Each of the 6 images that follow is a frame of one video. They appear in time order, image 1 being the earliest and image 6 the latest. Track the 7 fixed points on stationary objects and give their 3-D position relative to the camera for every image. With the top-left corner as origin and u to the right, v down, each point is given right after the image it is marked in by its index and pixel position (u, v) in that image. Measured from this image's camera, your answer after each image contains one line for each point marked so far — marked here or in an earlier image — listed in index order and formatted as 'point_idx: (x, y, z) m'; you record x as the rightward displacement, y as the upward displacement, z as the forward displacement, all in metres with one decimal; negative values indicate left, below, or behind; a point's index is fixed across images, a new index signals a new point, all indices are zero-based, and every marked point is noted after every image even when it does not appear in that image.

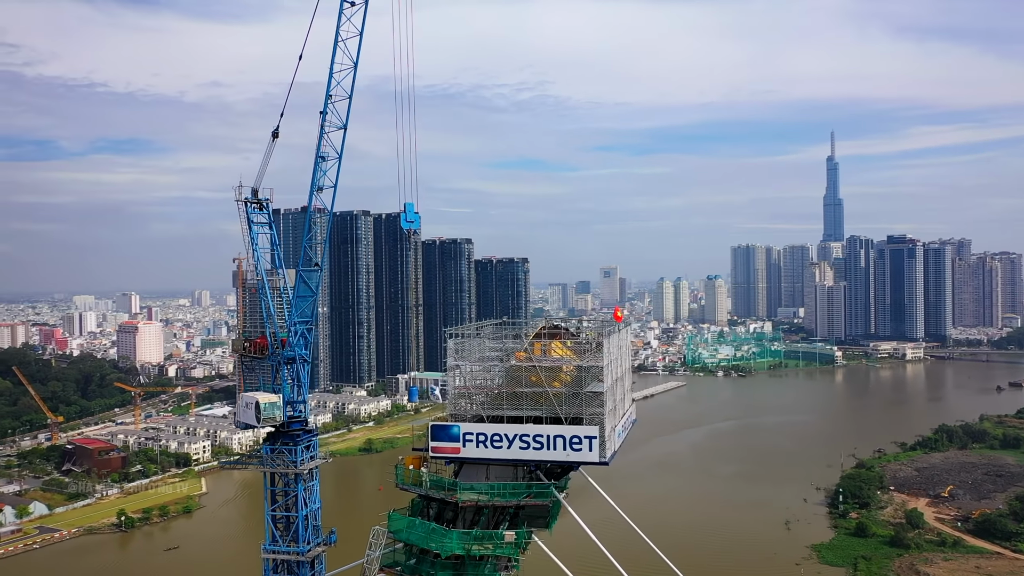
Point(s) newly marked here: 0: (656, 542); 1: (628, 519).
0: (+2.8, -5.0, +16.1) m
1: (+2.5, -5.1, +17.9) m
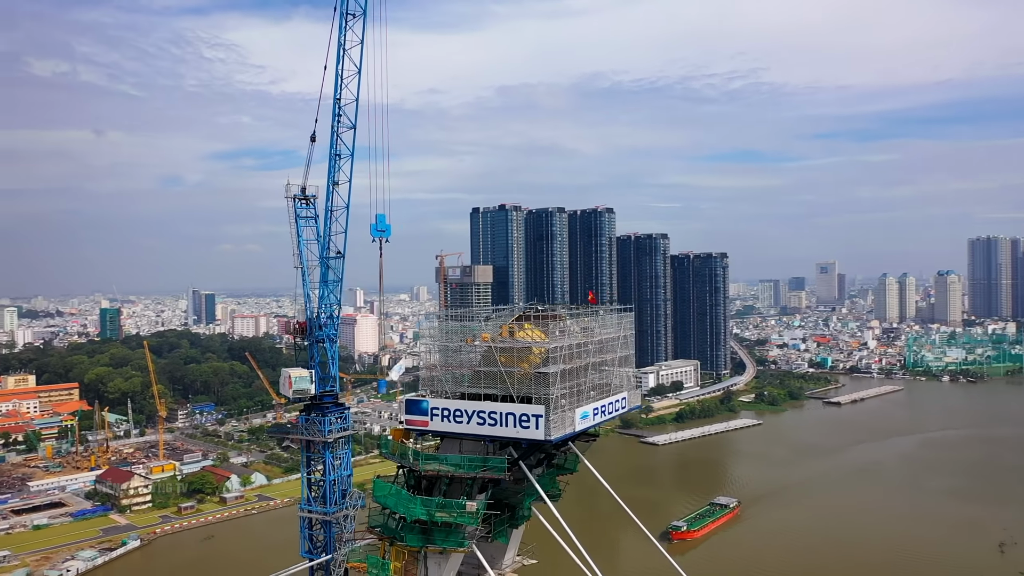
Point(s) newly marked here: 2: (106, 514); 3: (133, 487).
0: (+6.1, -4.9, +15.1) m
1: (+6.2, -5.0, +16.9) m
2: (-8.2, -4.5, +16.5) m
3: (-7.8, -4.1, +17.0) m
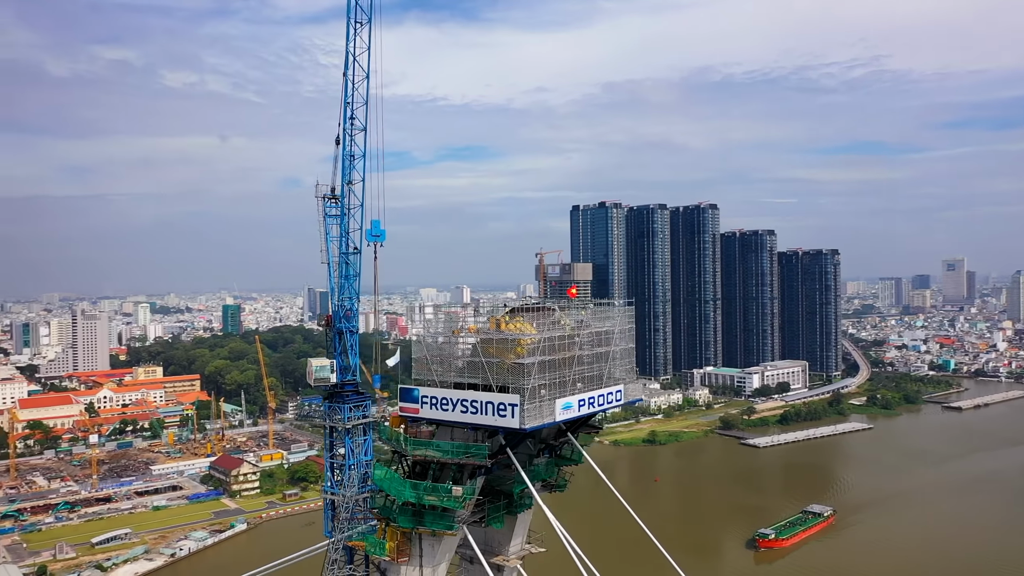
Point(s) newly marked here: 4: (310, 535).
0: (+7.7, -4.9, +14.3) m
1: (+8.1, -5.0, +16.1) m
2: (-6.3, -4.5, +17.5) m
3: (-5.9, -4.0, +18.0) m
4: (-3.7, -4.5, +15.0) m
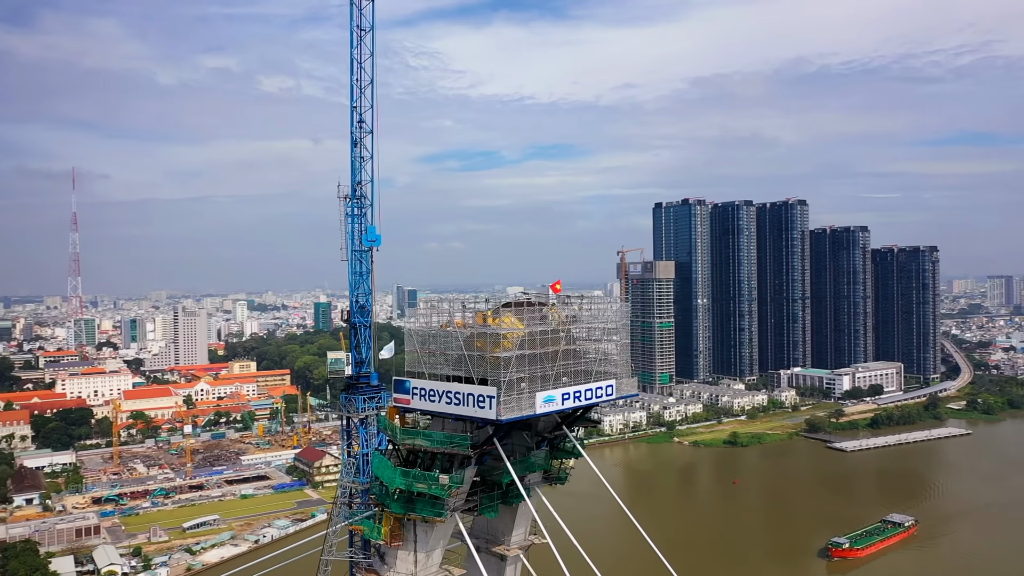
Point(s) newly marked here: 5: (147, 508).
0: (+8.9, -4.8, +13.4) m
1: (+9.5, -4.9, +15.2) m
2: (-4.7, -4.4, +18.2) m
3: (-4.2, -4.0, +18.6) m
4: (-2.3, -4.5, +15.4) m
5: (-7.3, -4.4, +16.4) m
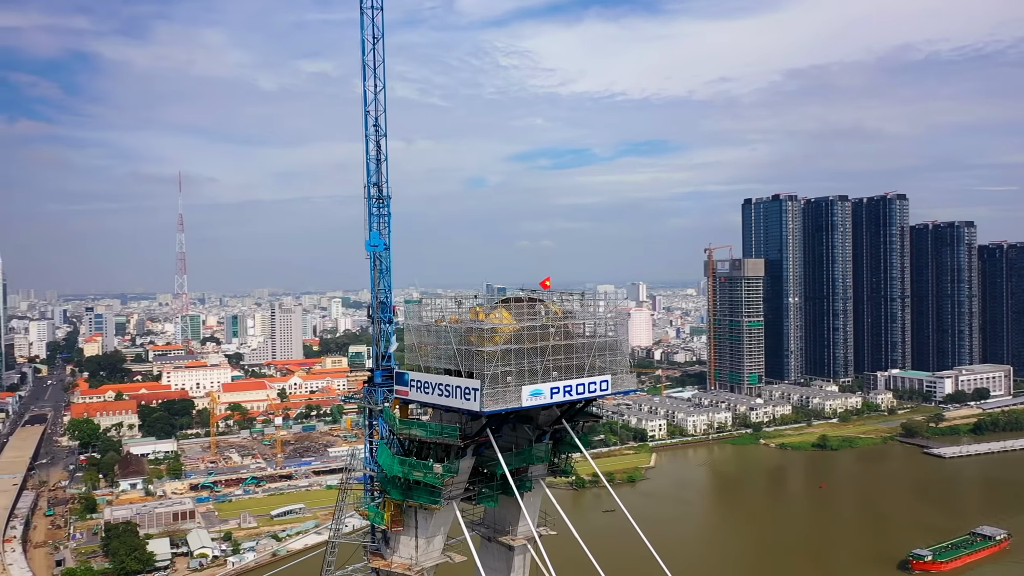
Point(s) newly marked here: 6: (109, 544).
0: (+10.1, -4.8, +12.5) m
1: (+10.8, -4.9, +14.2) m
2: (-2.9, -4.4, +18.7) m
3: (-2.4, -3.9, +19.0) m
4: (-0.9, -4.4, +15.6) m
5: (-5.7, -4.3, +17.2) m
6: (-6.3, -4.0, +12.9) m
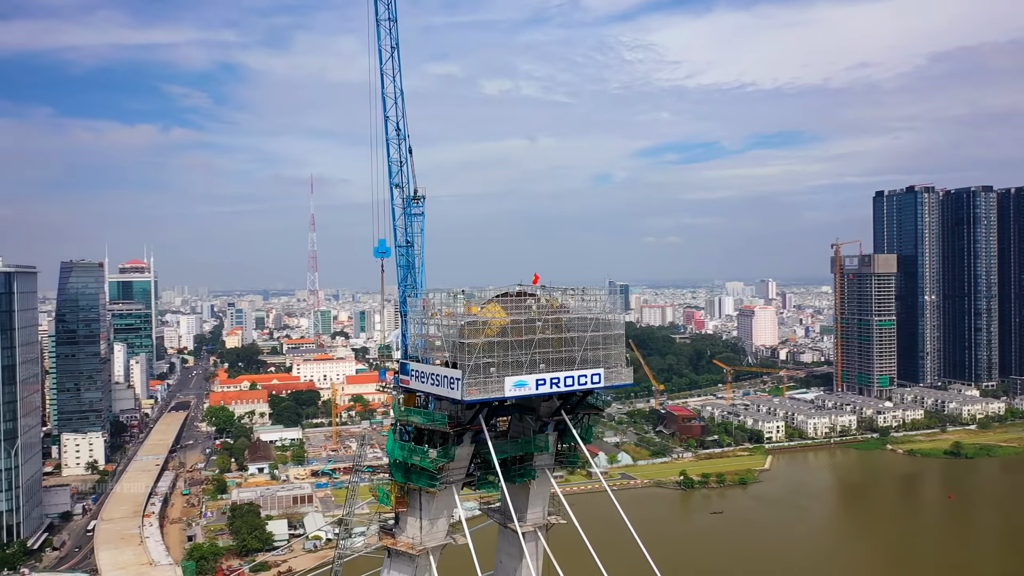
0: (+11.5, -4.8, +11.0) m
1: (+12.4, -4.9, +12.5) m
2: (-0.4, -4.3, +19.0) m
3: (+0.1, -3.9, +19.3) m
4: (+1.1, -4.4, +15.7) m
5: (-3.4, -4.3, +18.0) m
6: (-4.7, -4.0, +13.9) m
